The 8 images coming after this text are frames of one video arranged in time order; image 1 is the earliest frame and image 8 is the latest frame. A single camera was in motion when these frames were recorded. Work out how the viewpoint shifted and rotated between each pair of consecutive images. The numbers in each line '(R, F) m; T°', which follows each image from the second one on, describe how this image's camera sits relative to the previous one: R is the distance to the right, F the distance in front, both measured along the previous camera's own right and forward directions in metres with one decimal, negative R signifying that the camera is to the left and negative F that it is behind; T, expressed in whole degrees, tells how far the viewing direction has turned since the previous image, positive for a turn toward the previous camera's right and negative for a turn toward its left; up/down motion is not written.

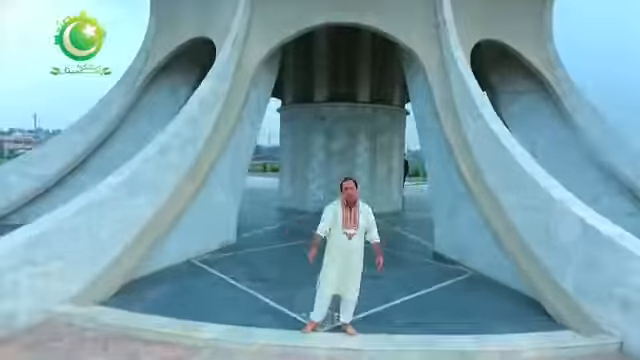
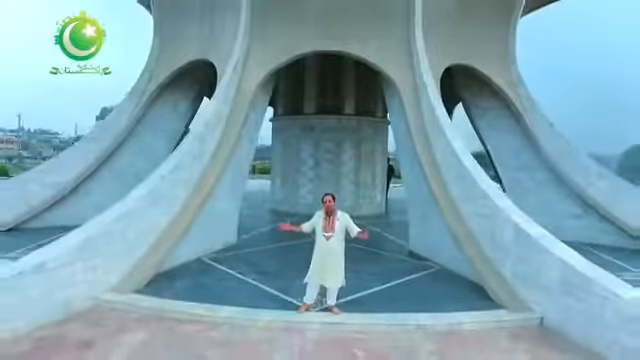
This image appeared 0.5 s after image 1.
(0.0, -0.4) m; +1°
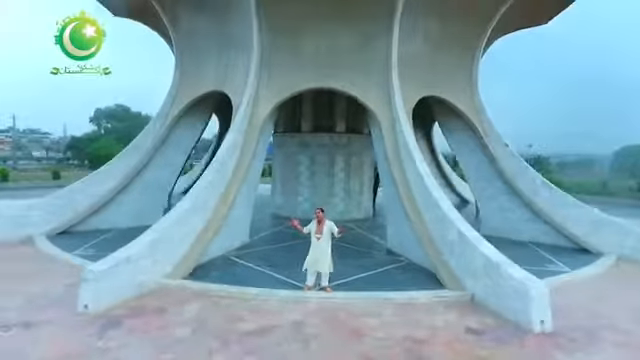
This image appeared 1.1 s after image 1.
(0.0, -0.8) m; +1°
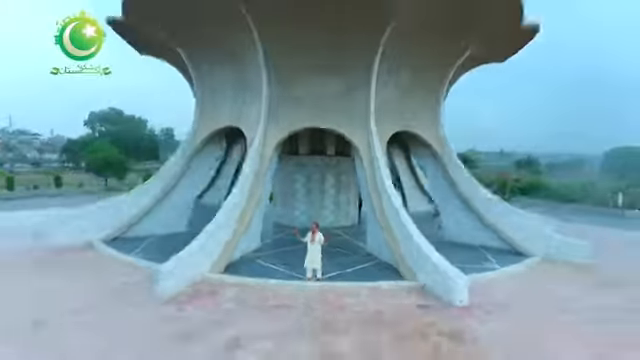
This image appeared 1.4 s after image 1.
(0.0, -1.2) m; +1°
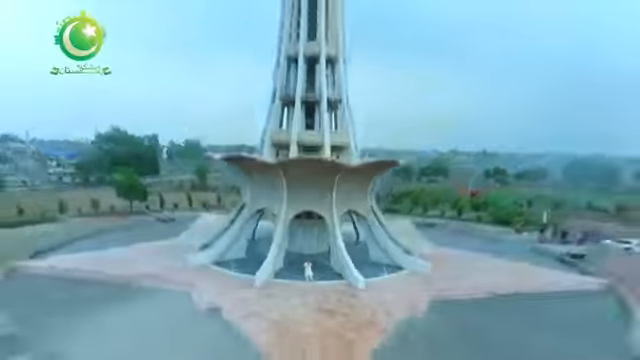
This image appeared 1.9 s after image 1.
(+0.2, -6.5) m; 0°
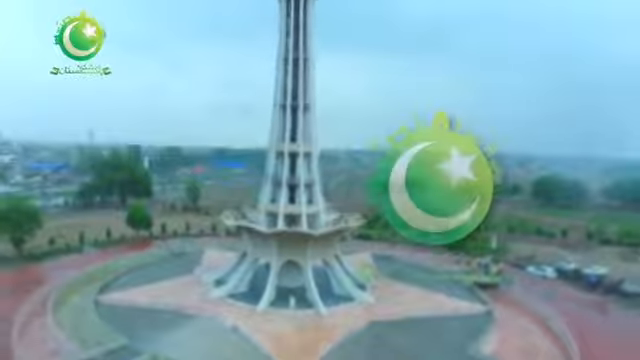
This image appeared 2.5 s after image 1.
(+0.6, -5.8) m; 0°
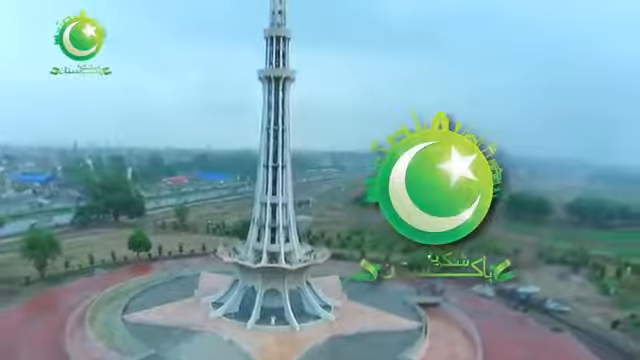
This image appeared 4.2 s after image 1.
(+0.4, -5.3) m; +2°
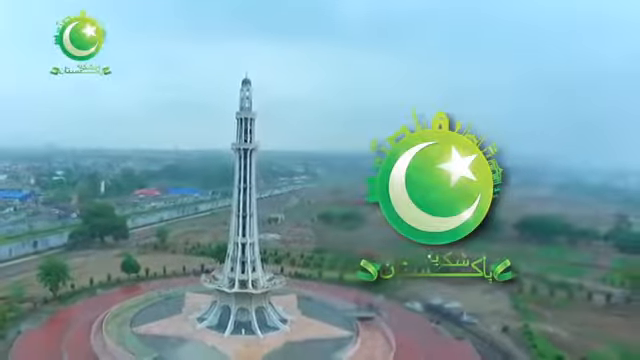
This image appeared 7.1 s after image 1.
(+1.3, -8.0) m; +2°
